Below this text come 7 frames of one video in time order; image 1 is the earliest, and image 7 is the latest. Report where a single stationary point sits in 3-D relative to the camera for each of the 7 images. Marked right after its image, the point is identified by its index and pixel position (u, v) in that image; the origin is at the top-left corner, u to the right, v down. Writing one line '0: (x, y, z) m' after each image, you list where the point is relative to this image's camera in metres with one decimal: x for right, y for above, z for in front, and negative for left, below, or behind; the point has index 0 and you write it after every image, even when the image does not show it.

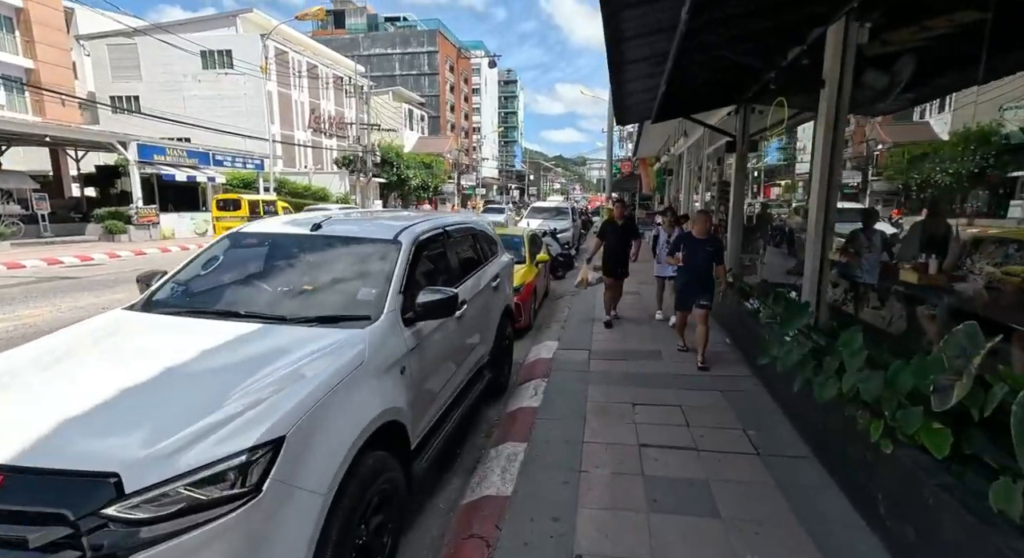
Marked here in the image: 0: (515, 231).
0: (0.0, +0.8, +9.1) m
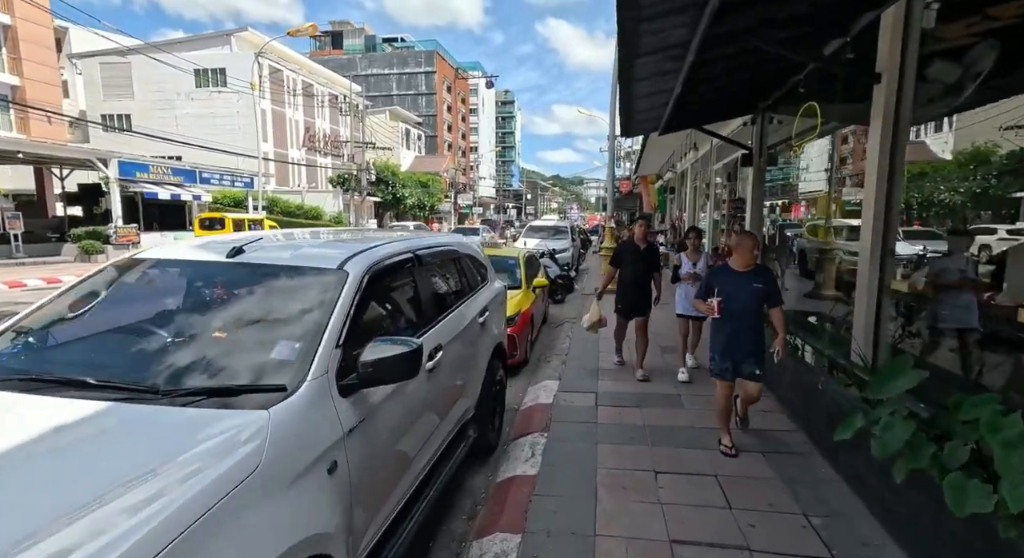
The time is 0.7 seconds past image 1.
0: (0.0, +0.4, +8.3) m
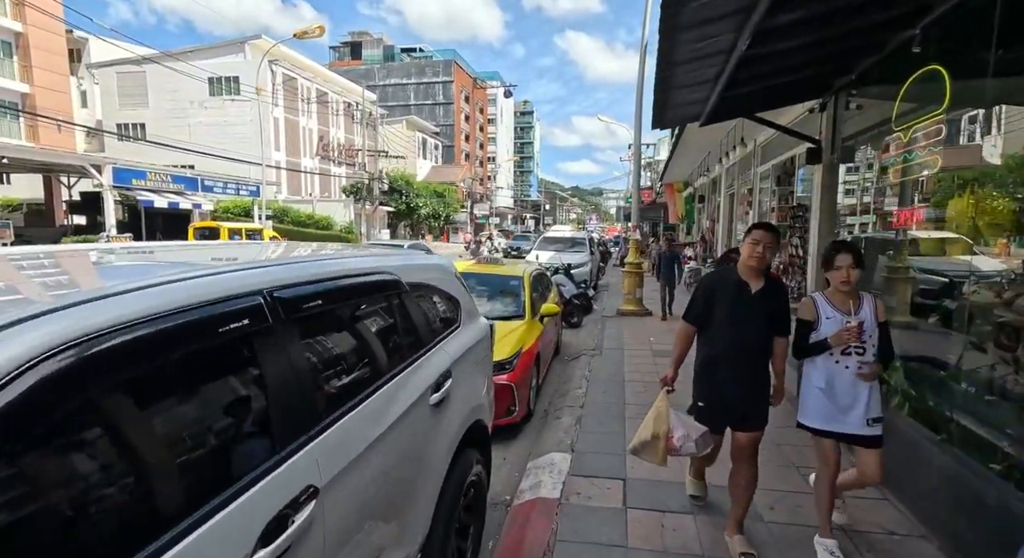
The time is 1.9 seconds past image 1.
0: (0.0, +0.1, +6.8) m
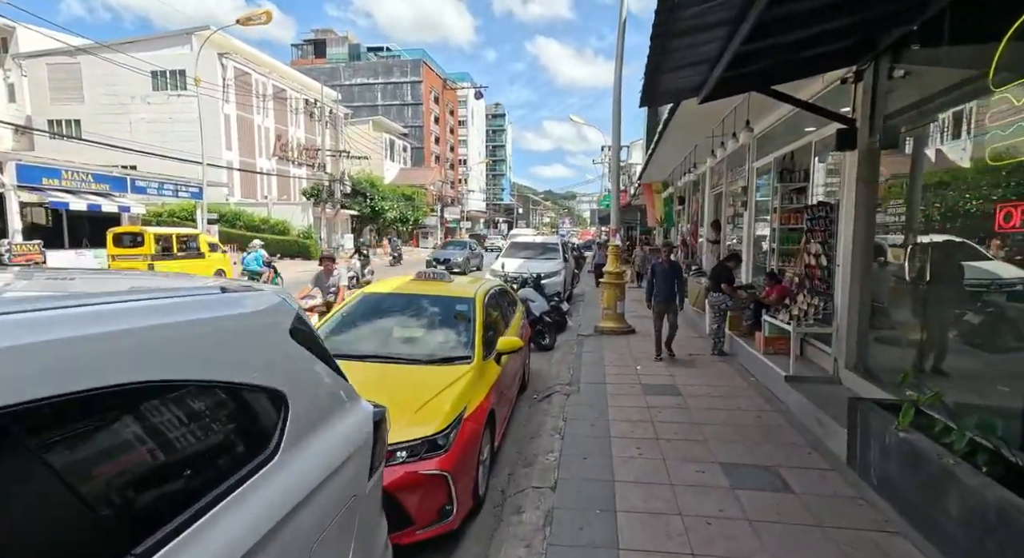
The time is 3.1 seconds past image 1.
0: (-0.5, -0.1, +5.2) m
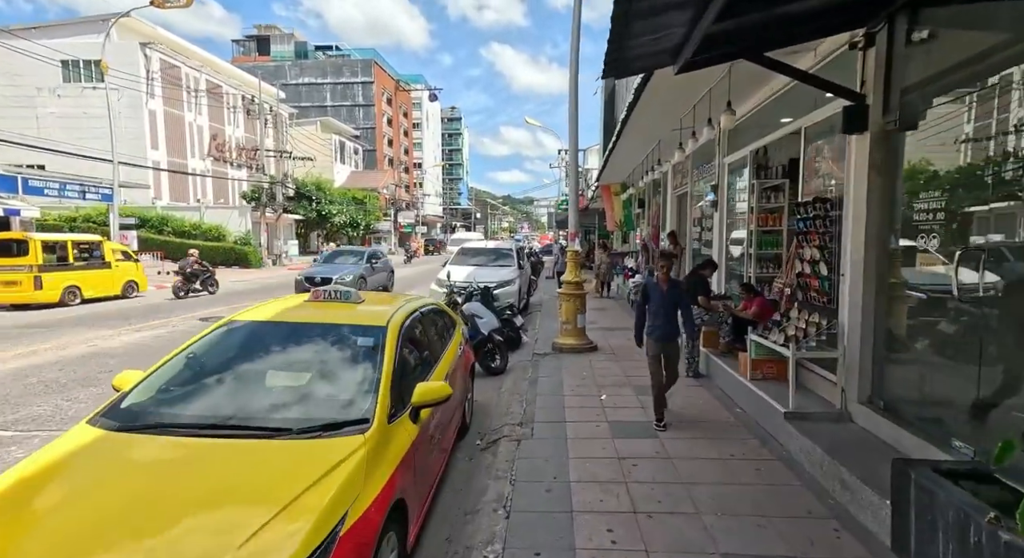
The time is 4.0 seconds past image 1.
0: (-1.0, -0.2, +3.9) m
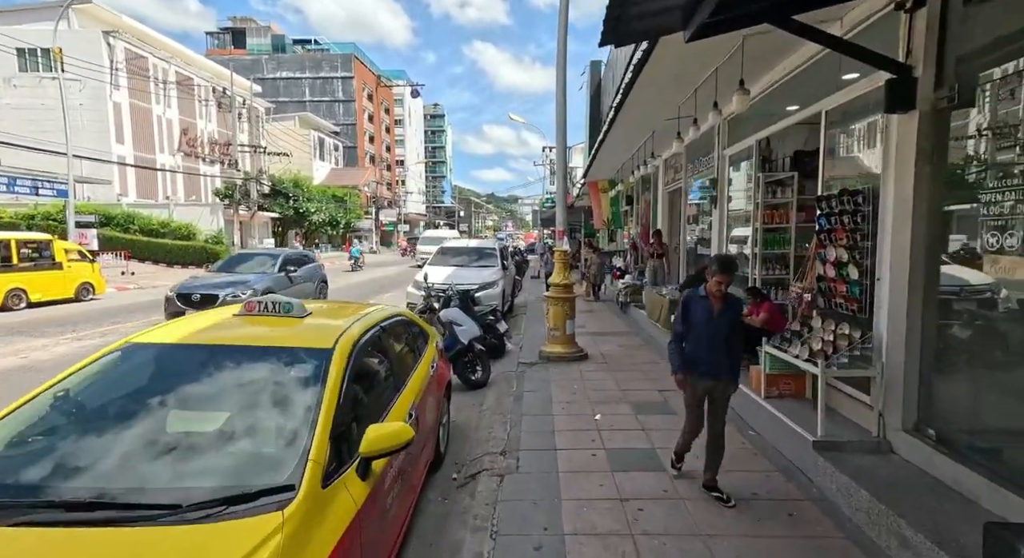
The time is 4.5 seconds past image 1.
0: (-1.1, -0.3, +3.2) m
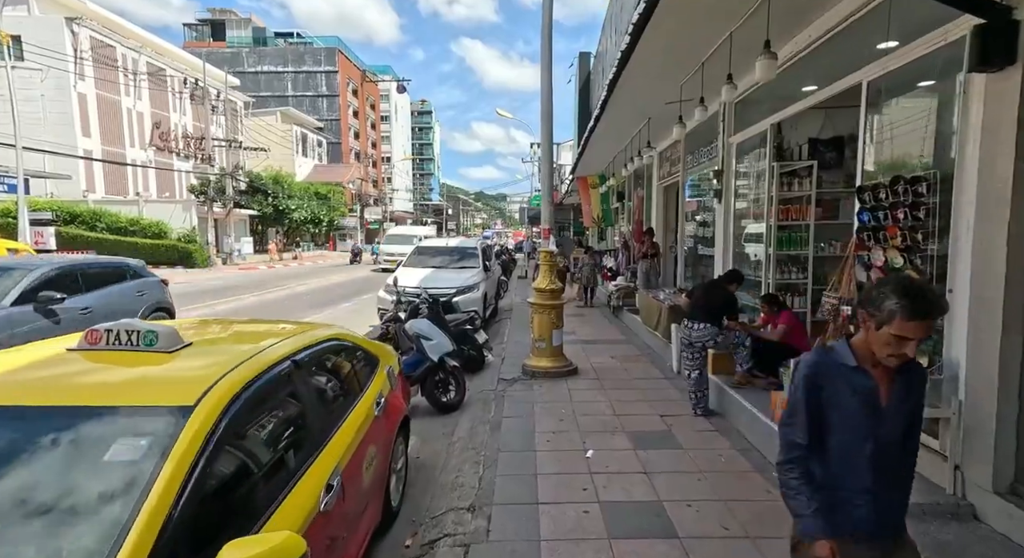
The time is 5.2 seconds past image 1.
0: (-1.2, -0.3, +2.2) m
